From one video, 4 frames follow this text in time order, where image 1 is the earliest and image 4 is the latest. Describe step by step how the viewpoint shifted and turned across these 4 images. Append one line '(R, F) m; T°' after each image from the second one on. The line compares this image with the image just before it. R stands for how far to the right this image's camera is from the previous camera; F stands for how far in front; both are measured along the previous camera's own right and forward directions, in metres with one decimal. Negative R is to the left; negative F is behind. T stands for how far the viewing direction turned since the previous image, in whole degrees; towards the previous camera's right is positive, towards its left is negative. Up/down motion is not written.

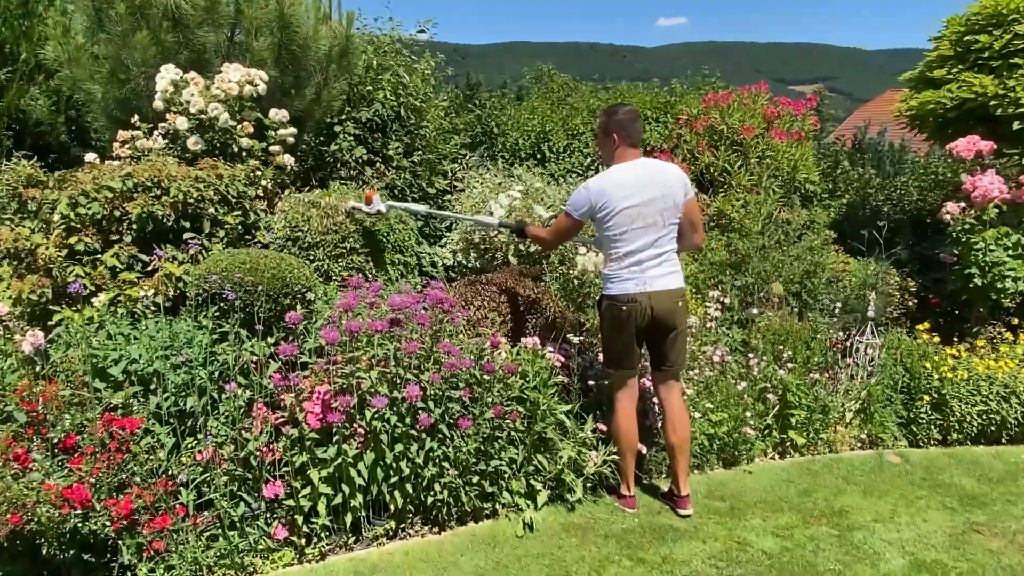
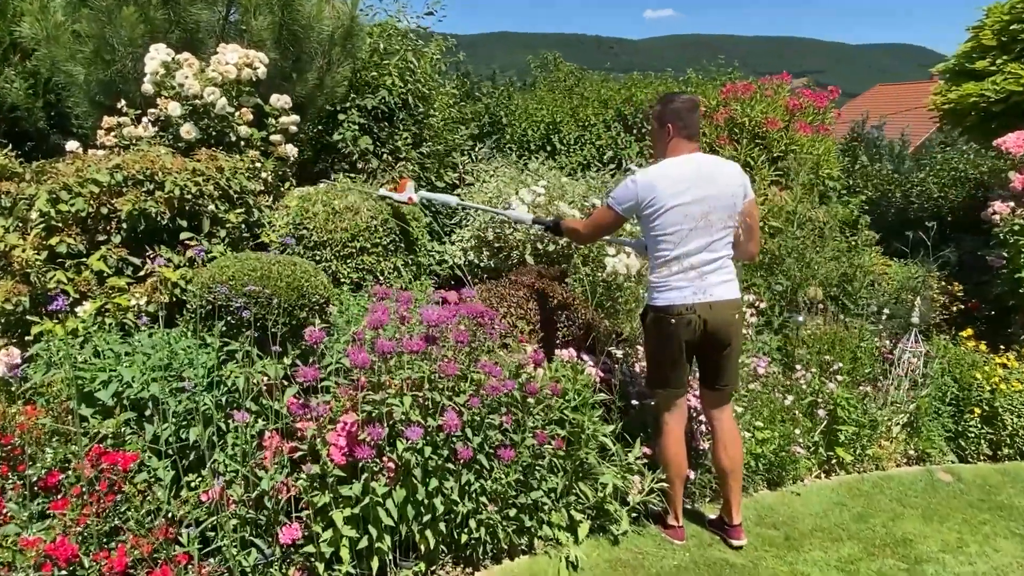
(-0.3, +0.4) m; +1°
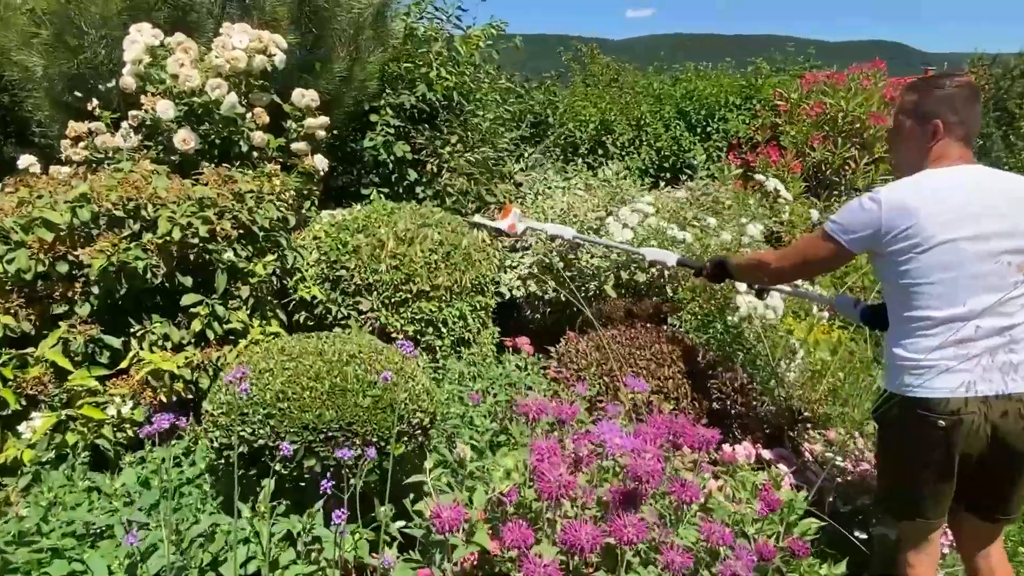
(-0.6, +1.2) m; +1°
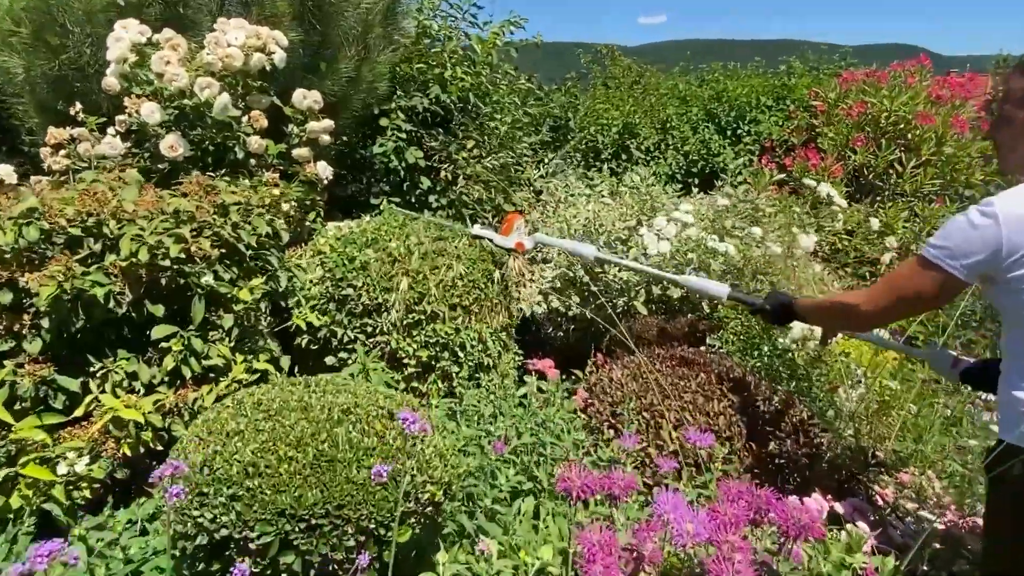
(0.0, +0.4) m; -1°
